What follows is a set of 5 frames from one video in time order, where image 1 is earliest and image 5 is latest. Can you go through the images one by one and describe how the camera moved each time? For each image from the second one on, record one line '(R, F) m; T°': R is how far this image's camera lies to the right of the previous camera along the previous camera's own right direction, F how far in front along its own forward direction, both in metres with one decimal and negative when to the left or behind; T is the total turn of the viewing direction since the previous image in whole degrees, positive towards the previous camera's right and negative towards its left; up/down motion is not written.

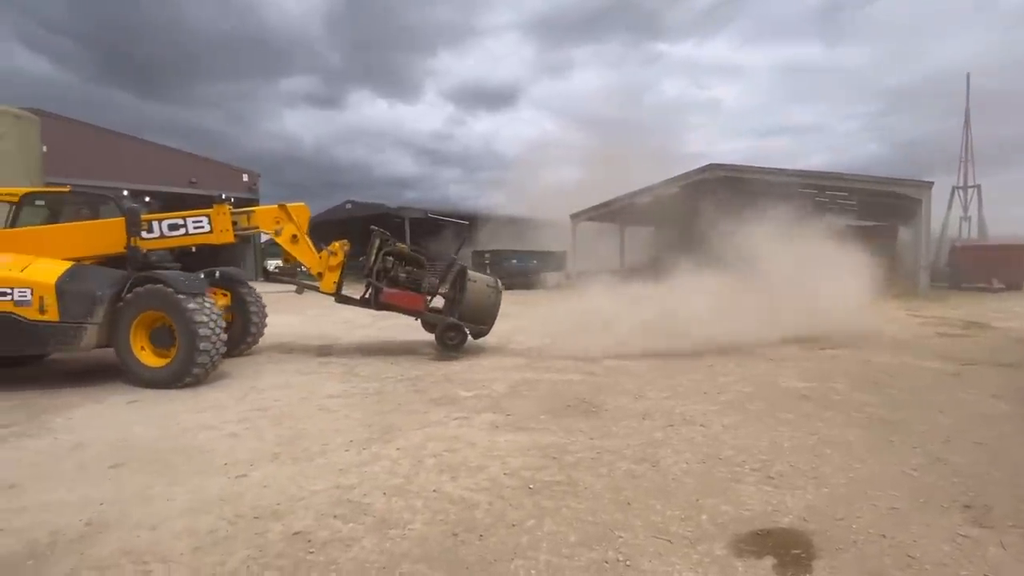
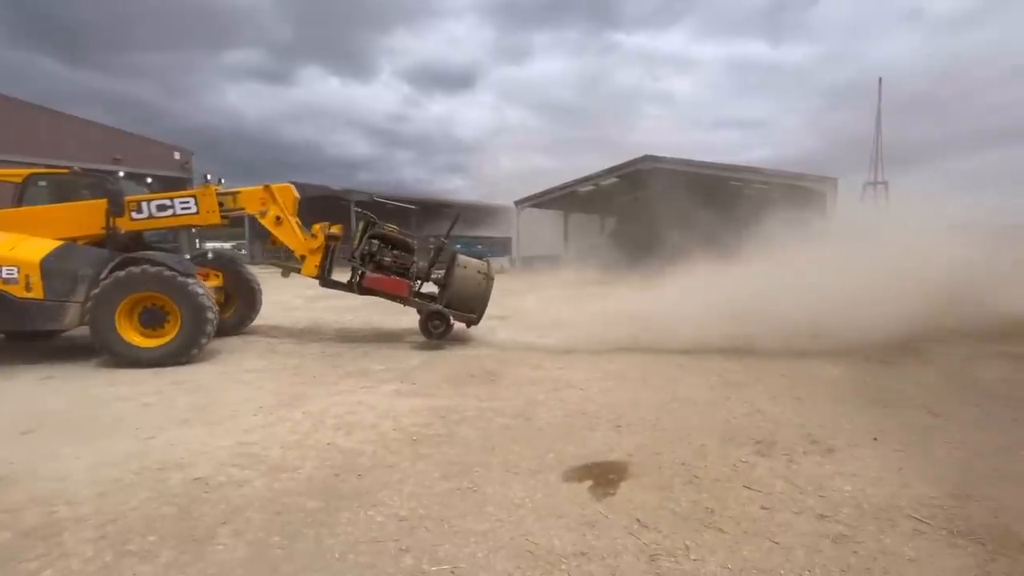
(+0.3, -0.5) m; +4°
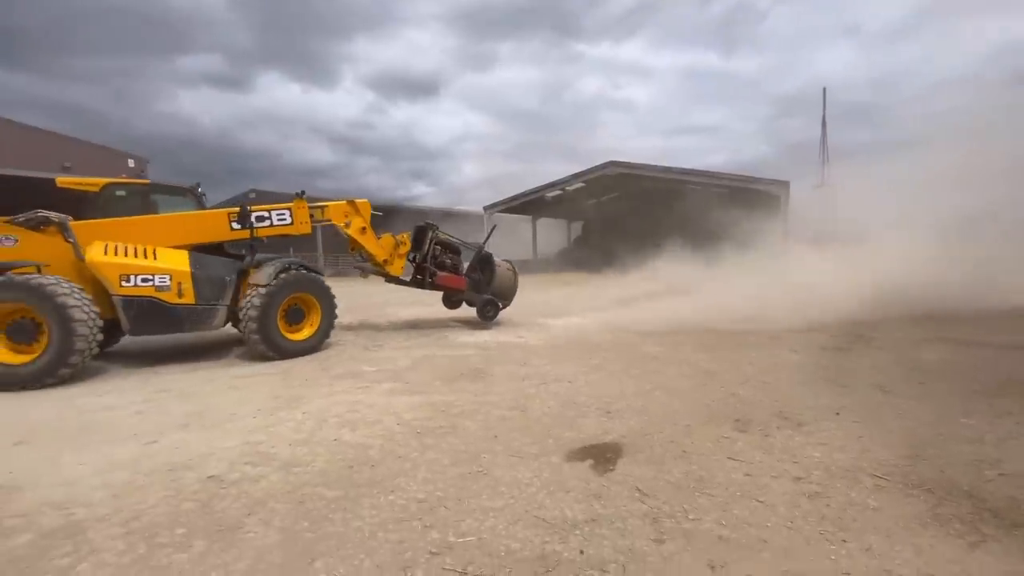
(-0.2, -0.3) m; +3°
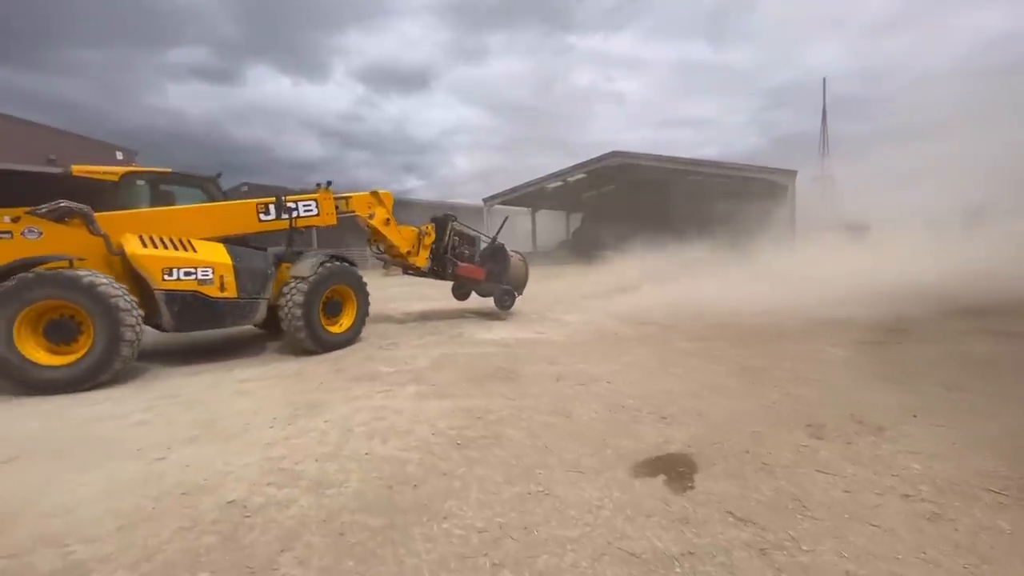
(-0.3, +0.3) m; +1°
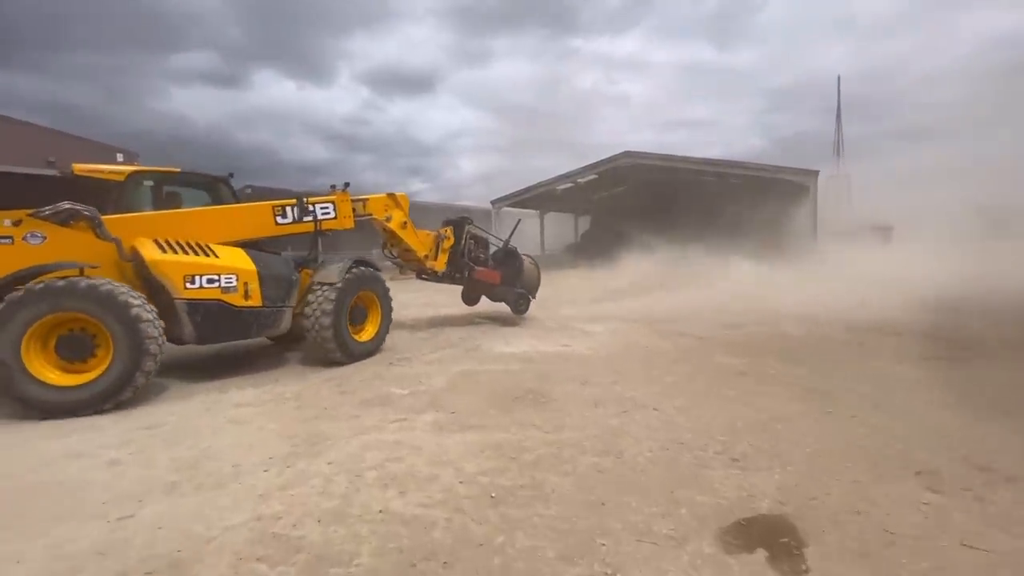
(-0.2, +0.6) m; 0°
